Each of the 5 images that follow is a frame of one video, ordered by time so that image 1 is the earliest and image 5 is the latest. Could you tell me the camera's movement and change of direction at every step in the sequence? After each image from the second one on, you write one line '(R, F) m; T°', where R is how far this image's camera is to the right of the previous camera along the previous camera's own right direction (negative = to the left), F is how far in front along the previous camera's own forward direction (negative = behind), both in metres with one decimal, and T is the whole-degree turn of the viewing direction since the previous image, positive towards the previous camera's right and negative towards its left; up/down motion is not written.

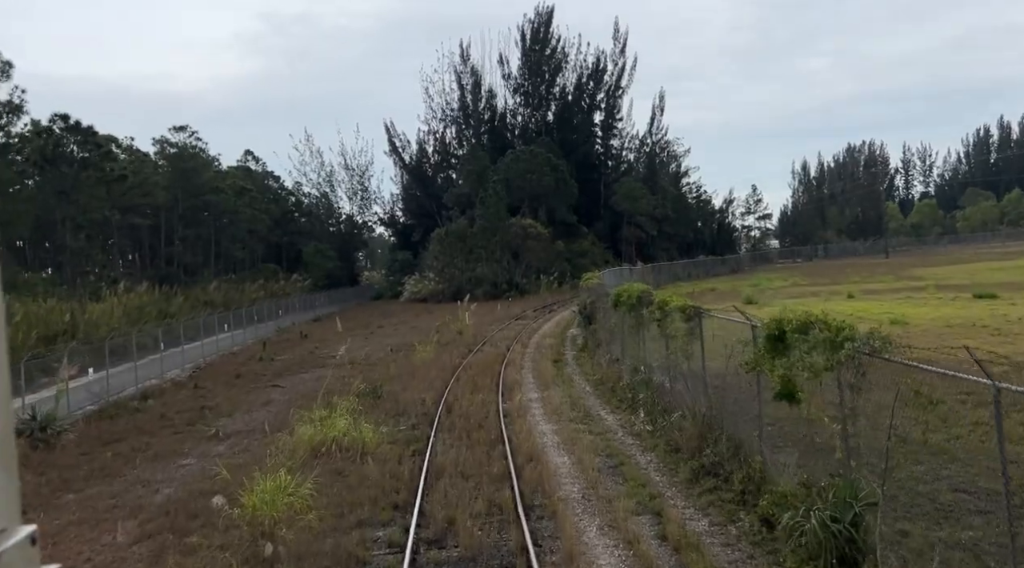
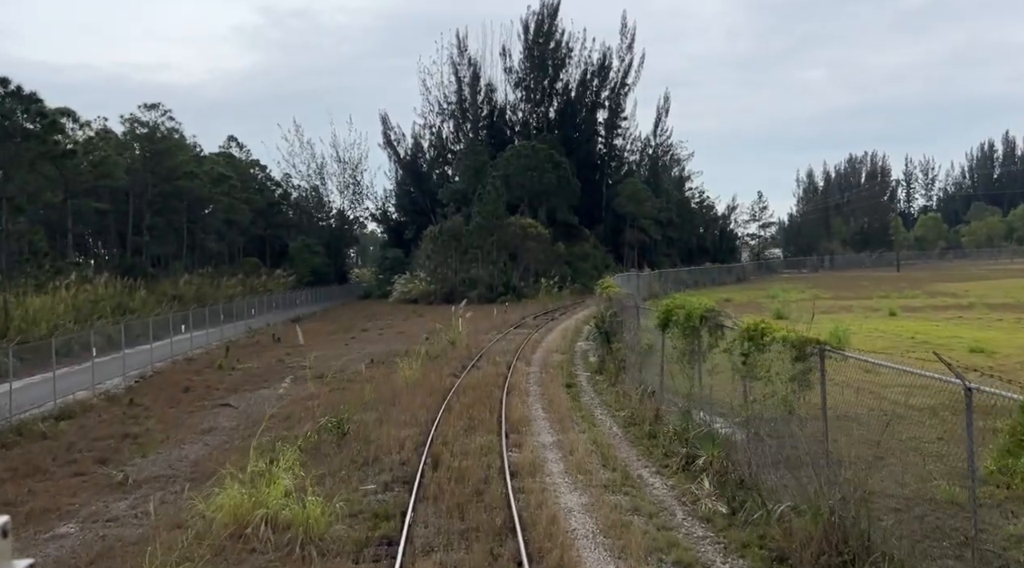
(-0.3, +4.1) m; +1°
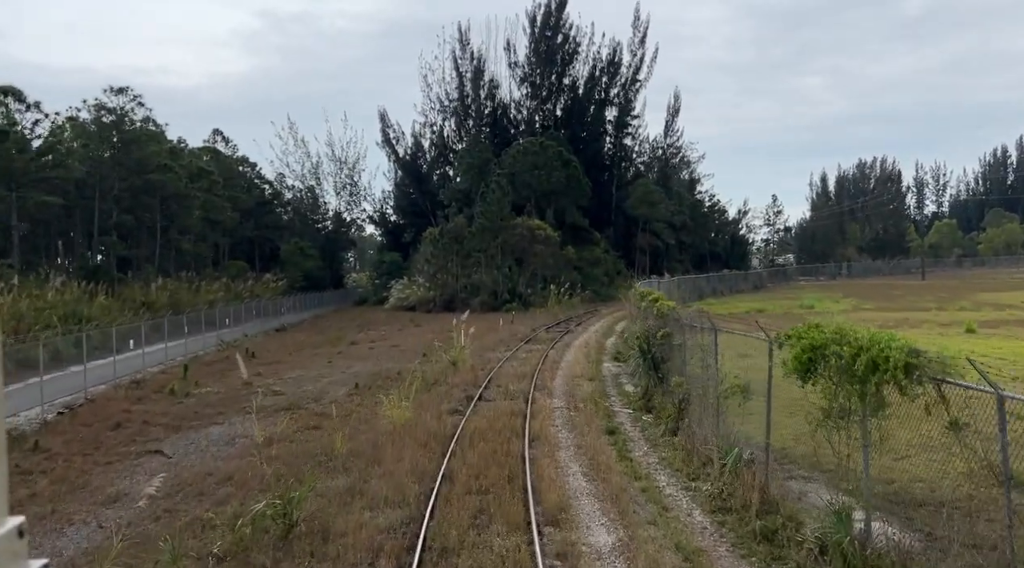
(-0.4, +4.7) m; 0°
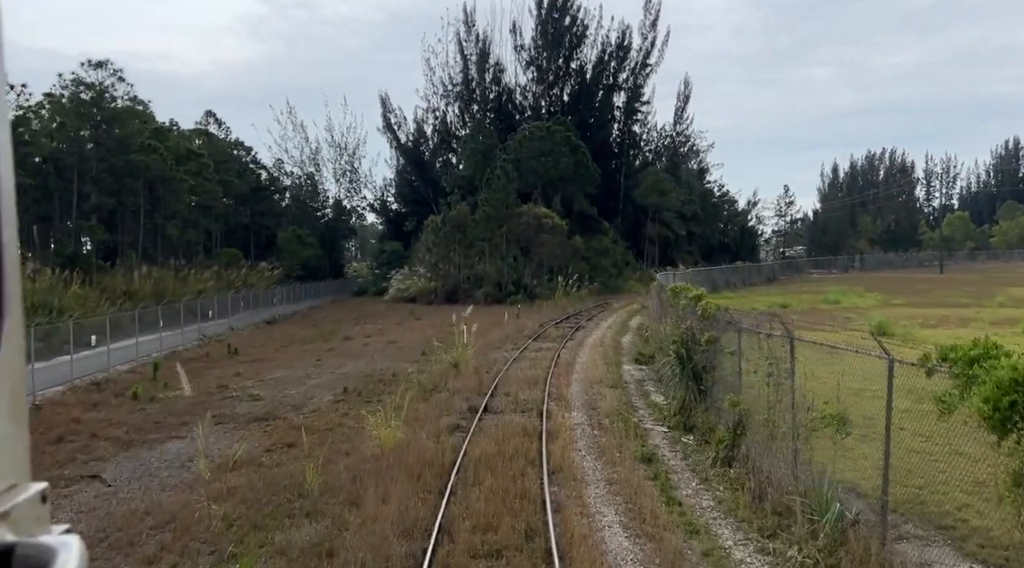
(-0.2, +2.6) m; 0°
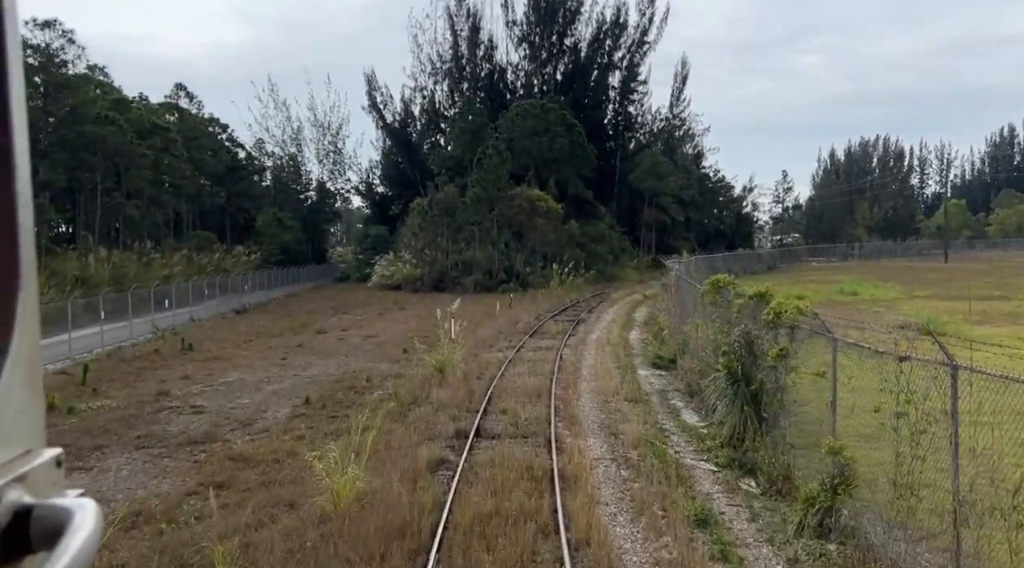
(-0.2, +3.3) m; +1°
